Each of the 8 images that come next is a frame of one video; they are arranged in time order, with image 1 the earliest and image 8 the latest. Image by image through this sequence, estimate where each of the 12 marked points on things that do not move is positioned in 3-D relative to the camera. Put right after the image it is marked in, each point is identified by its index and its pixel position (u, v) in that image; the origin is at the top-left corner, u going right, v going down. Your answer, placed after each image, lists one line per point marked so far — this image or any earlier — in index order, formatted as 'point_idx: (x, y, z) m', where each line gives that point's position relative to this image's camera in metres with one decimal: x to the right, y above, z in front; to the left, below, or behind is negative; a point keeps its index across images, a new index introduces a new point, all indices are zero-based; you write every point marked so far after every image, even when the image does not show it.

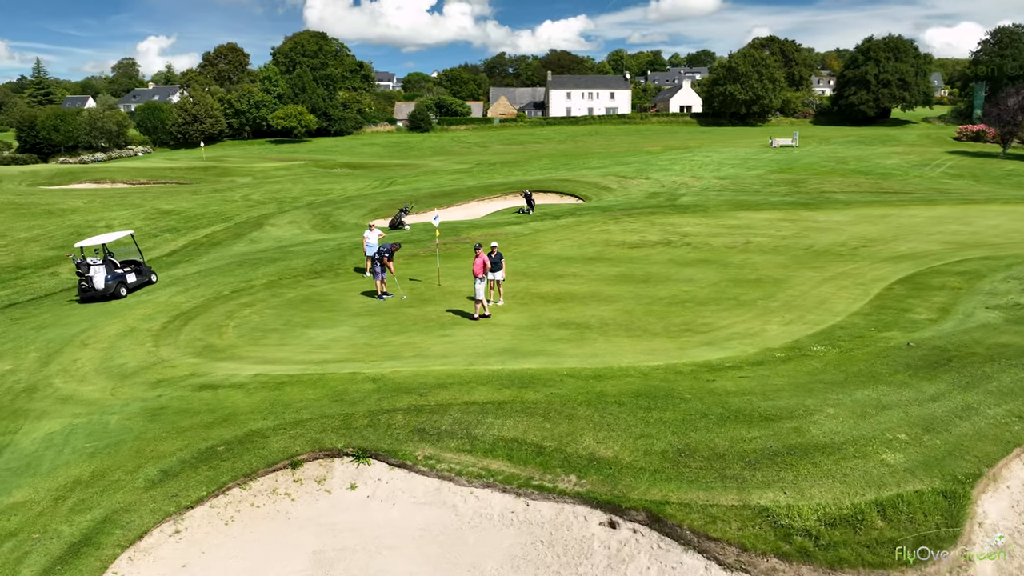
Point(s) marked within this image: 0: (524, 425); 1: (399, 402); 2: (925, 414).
0: (+0.1, -1.6, +9.1) m
1: (-1.5, -1.5, +9.9) m
2: (+4.7, -1.4, +8.7) m
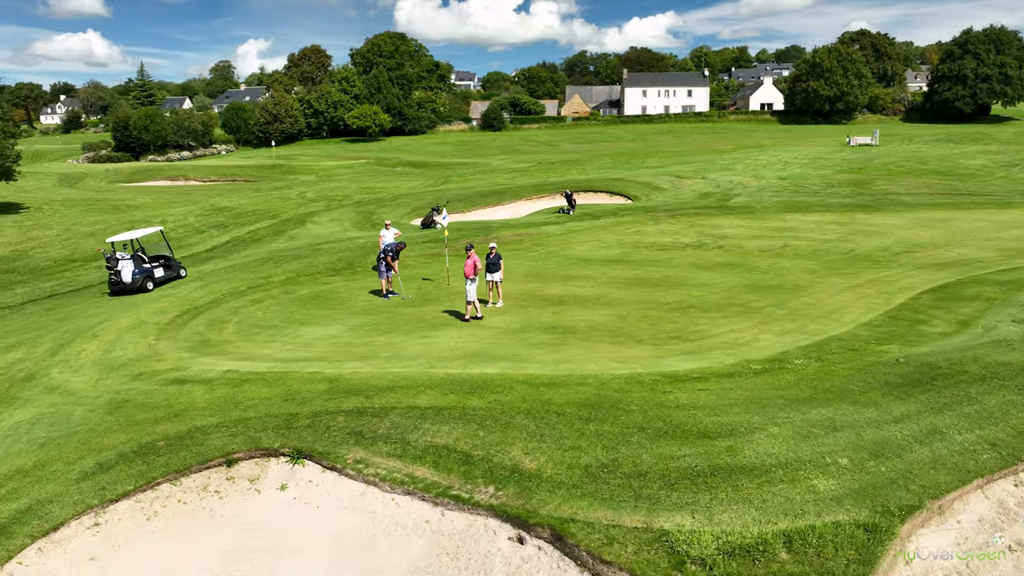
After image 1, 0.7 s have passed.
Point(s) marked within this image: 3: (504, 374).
0: (-0.6, -1.7, +8.9) m
1: (-2.2, -1.5, +9.8) m
2: (+3.9, -1.6, +8.0) m
3: (-0.2, -1.2, +10.5) m
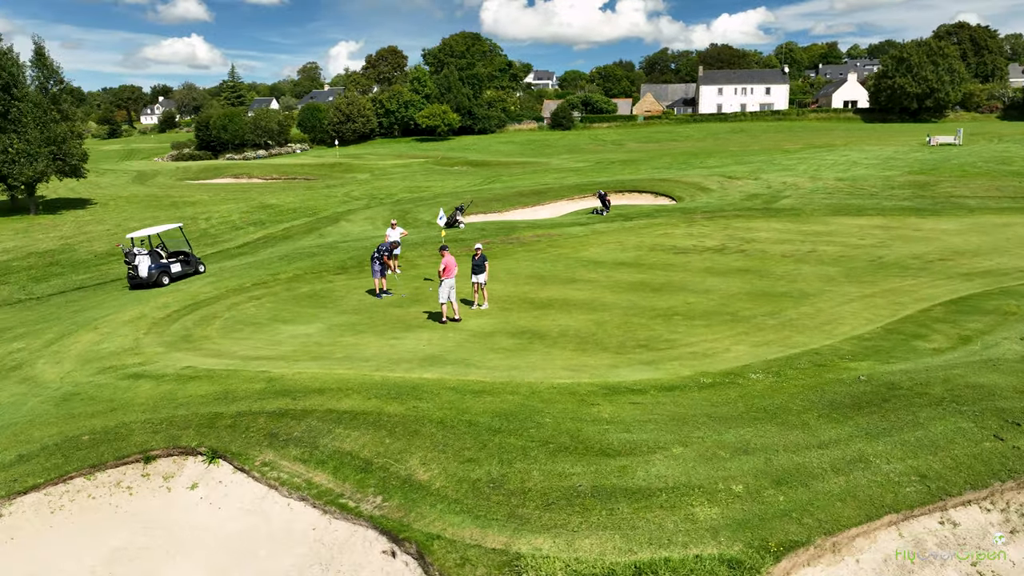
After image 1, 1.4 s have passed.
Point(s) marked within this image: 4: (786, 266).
0: (-1.7, -1.7, +8.7) m
1: (-3.1, -1.5, +9.8) m
2: (+2.7, -1.7, +7.3) m
3: (-1.0, -1.3, +10.2) m
4: (+7.0, +0.6, +19.5) m
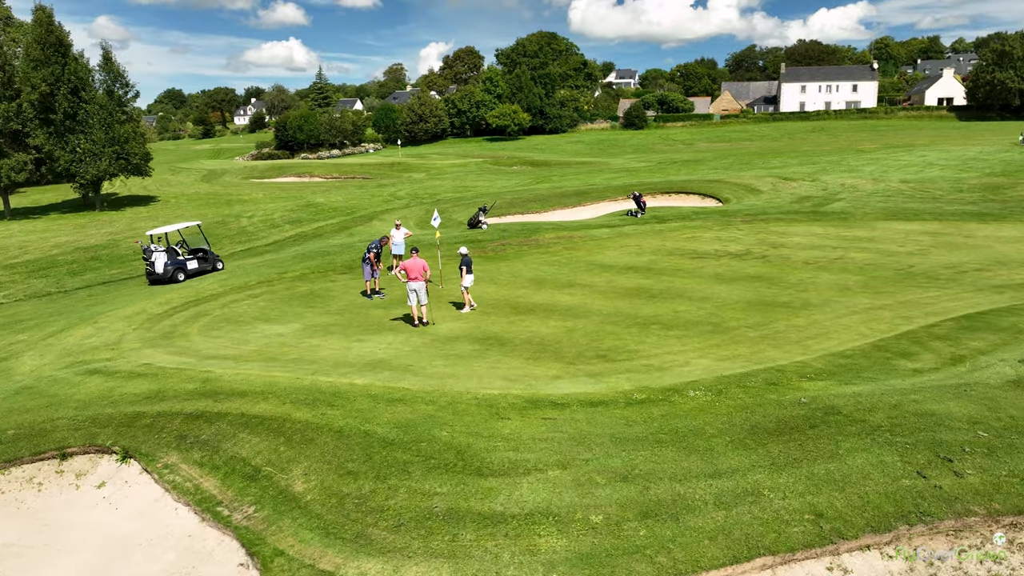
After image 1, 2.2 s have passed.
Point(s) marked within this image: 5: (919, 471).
0: (-2.8, -1.8, +8.6) m
1: (-4.1, -1.5, +9.8) m
2: (+1.4, -1.8, +6.7) m
3: (-2.0, -1.3, +10.0) m
4: (+7.0, +0.3, +18.4) m
5: (+3.7, -1.7, +7.0) m
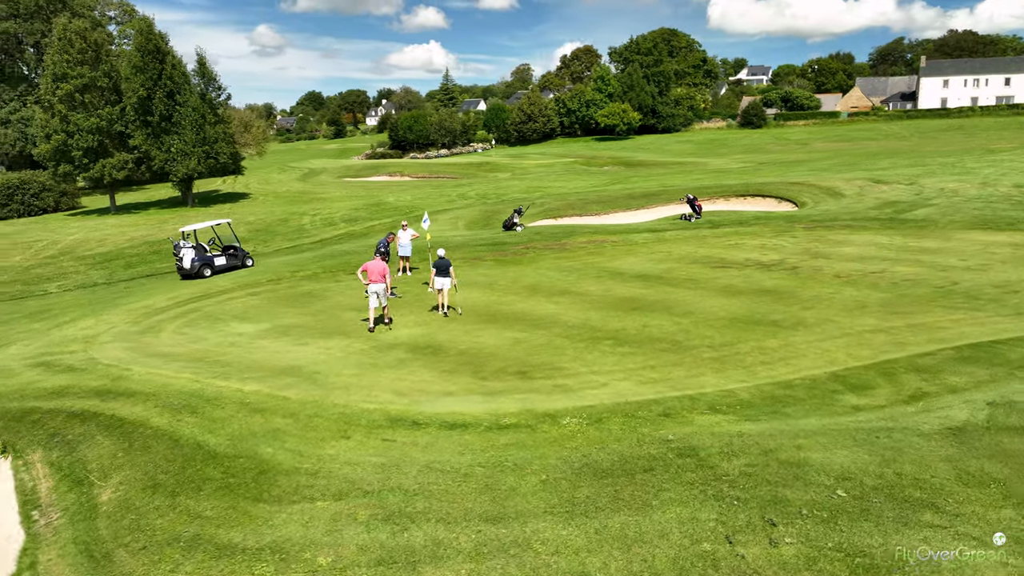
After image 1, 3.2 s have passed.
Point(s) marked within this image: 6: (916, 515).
0: (-4.5, -1.8, +8.5) m
1: (-5.6, -1.5, +9.9) m
2: (-0.6, -2.0, +6.0) m
3: (-3.4, -1.4, +9.8) m
4: (+6.8, 0.0, +16.6) m
5: (+1.7, -1.9, +5.9) m
6: (+3.2, -1.8, +6.1) m
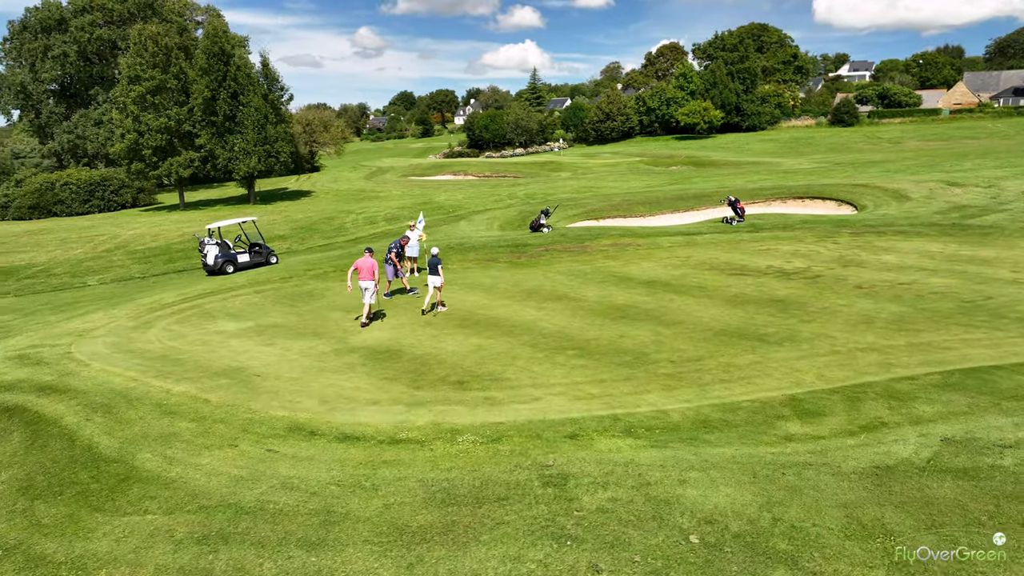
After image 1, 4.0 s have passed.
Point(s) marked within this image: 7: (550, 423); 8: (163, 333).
0: (-5.6, -1.8, +8.6) m
1: (-6.5, -1.5, +10.1) m
2: (-2.1, -2.0, +5.7) m
3: (-4.4, -1.4, +9.8) m
4: (+6.6, -0.2, +15.4) m
5: (+0.2, -2.0, +5.3) m
6: (+1.8, -2.0, +5.3) m
7: (+0.5, -1.5, +8.7) m
8: (-6.7, -0.9, +14.5) m
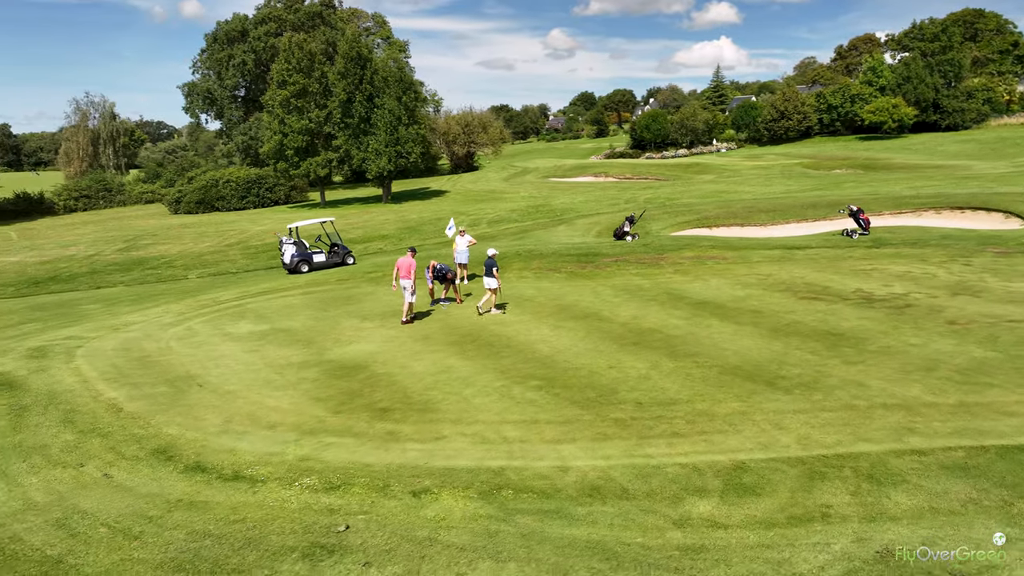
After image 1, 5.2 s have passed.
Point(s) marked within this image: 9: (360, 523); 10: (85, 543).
0: (-6.8, -1.8, +8.8) m
1: (-7.4, -1.4, +10.5) m
2: (-4.0, -2.2, +5.2) m
3: (-5.4, -1.5, +9.7) m
4: (+6.7, -0.8, +12.6) m
5: (-1.9, -2.3, +4.3) m
6: (-0.4, -2.3, +3.9) m
7: (-0.9, -1.8, +7.5) m
8: (-6.4, -0.9, +14.9) m
9: (-1.1, -1.9, +6.2) m
10: (-3.2, -2.0, +6.0) m
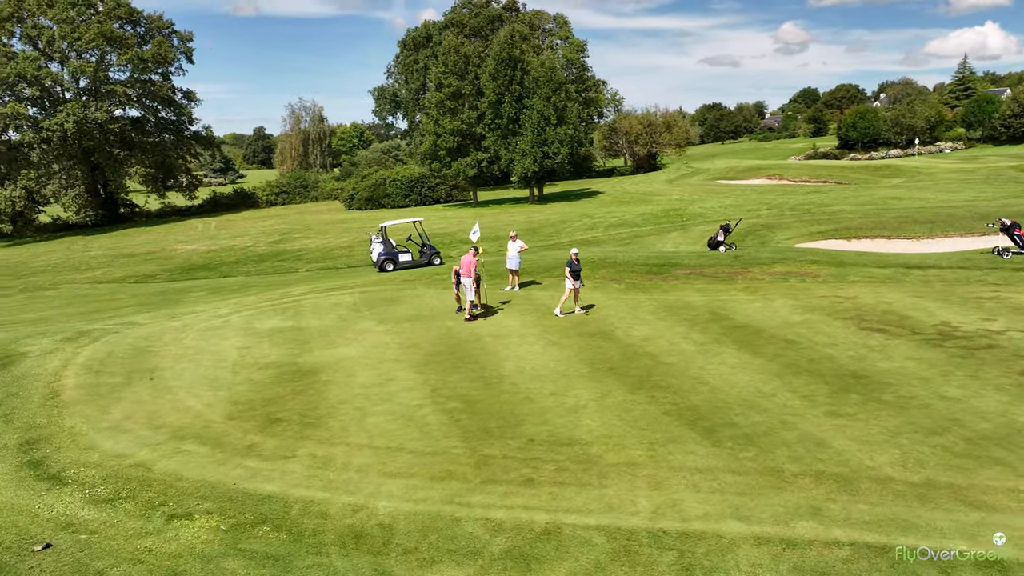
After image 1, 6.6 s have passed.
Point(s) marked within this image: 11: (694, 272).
0: (-8.1, -1.6, +10.0) m
1: (-8.2, -1.3, +11.7) m
2: (-6.4, -2.1, +5.8) m
3: (-6.5, -1.4, +10.4) m
4: (+5.9, -1.3, +10.1) m
5: (-4.6, -2.3, +4.3) m
6: (-3.3, -2.4, +3.6) m
7: (-2.8, -1.9, +7.1) m
8: (-6.1, -0.7, +15.7) m
9: (-3.3, -2.0, +6.0) m
10: (-5.4, -2.0, +6.3) m
11: (+4.4, +0.4, +18.7) m
